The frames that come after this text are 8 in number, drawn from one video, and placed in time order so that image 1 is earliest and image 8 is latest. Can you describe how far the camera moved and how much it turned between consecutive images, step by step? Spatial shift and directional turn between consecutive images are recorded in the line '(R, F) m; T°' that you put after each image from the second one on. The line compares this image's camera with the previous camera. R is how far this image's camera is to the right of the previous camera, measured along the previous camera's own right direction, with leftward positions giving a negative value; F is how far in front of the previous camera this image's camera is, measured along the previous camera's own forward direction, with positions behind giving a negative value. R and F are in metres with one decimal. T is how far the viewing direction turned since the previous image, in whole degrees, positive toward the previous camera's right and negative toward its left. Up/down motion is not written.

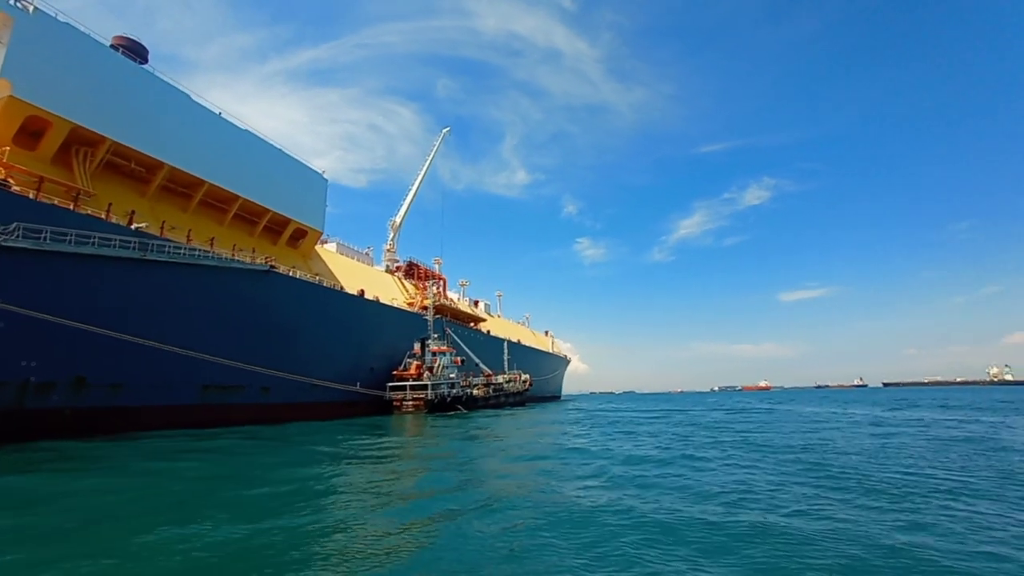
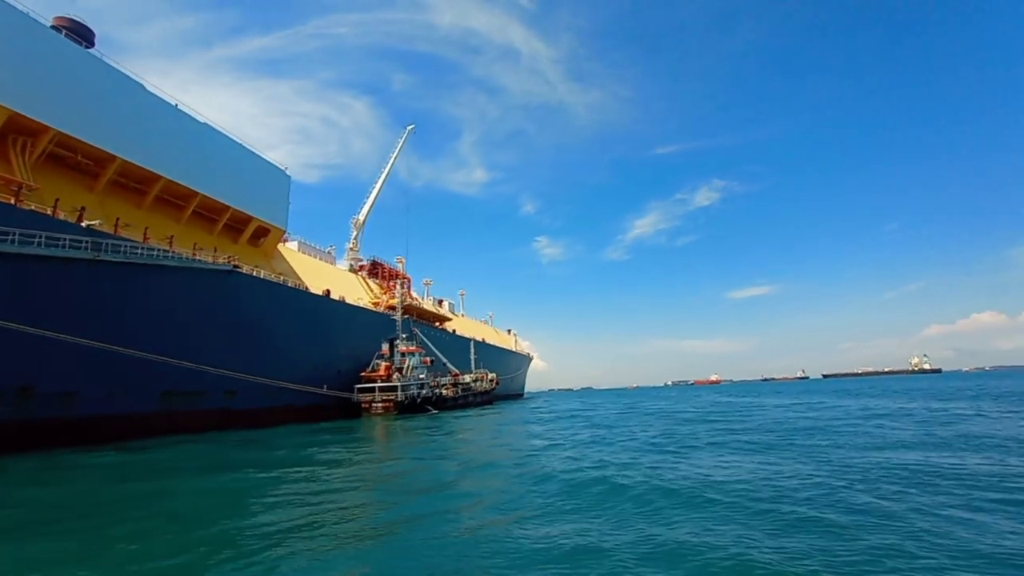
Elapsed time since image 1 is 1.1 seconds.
(-2.1, -0.8) m; +5°
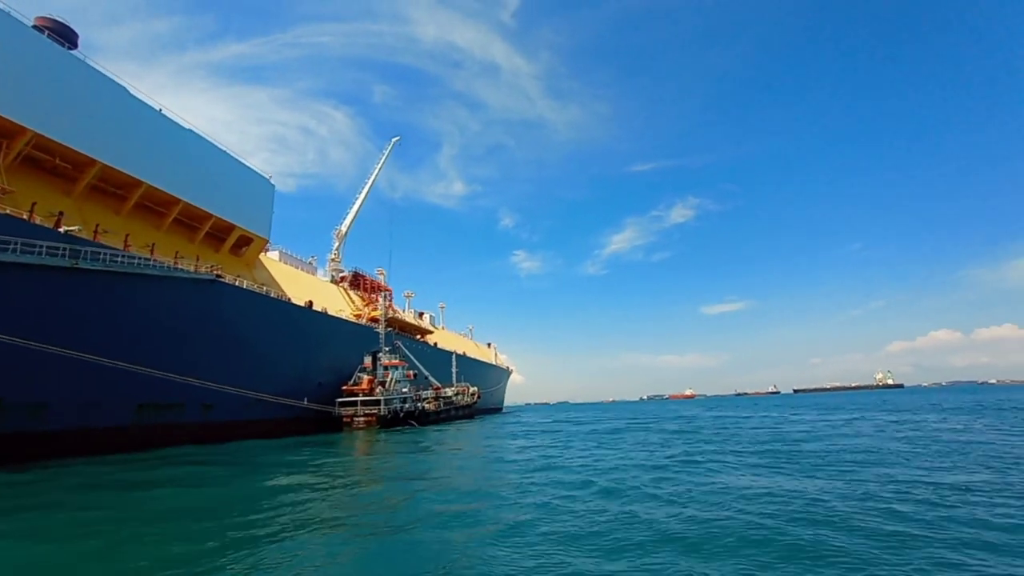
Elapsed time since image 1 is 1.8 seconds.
(-1.6, -0.5) m; +3°
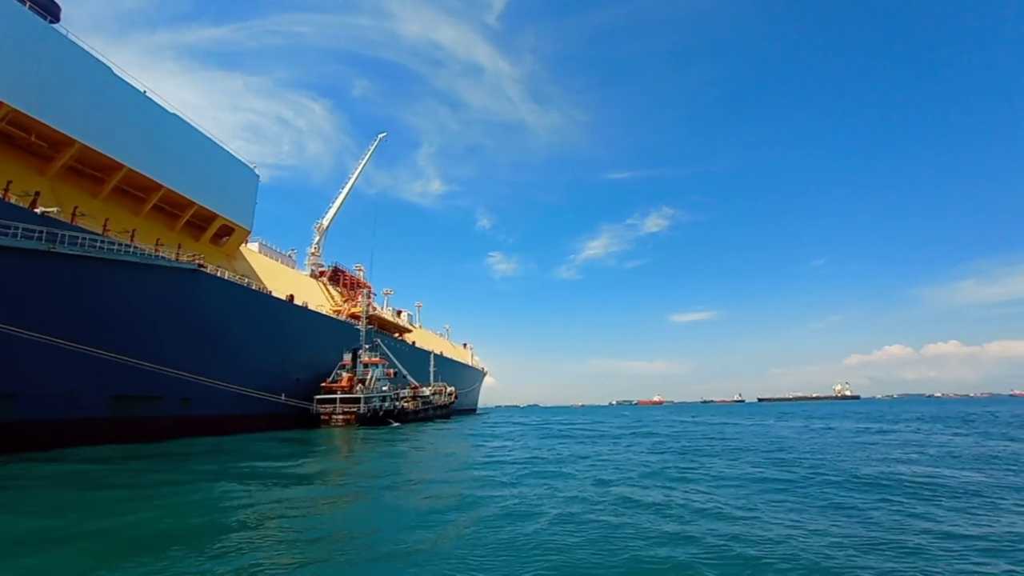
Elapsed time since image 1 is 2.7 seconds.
(-2.1, -0.7) m; +3°
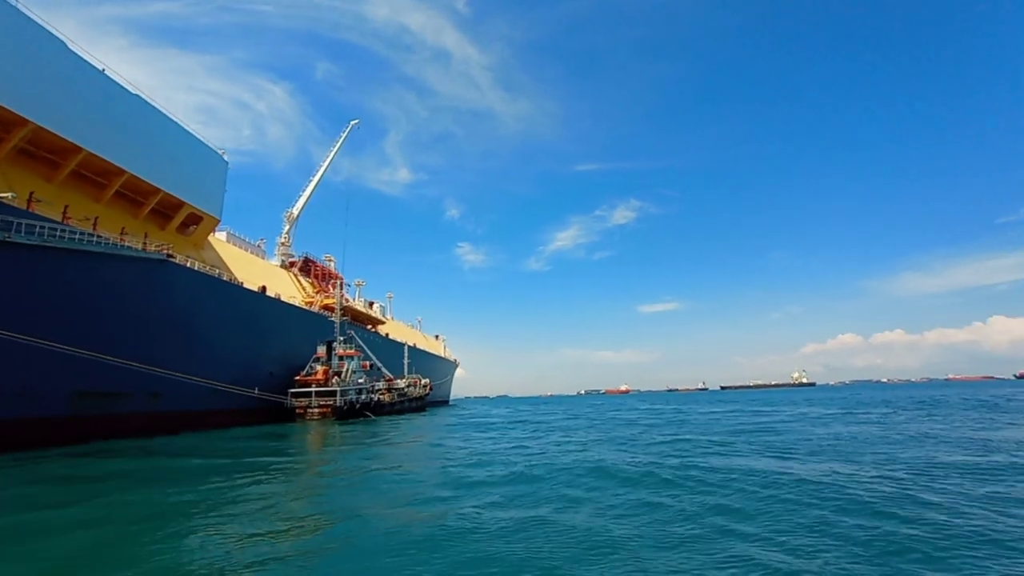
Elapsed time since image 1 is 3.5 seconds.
(-1.5, -0.4) m; +4°
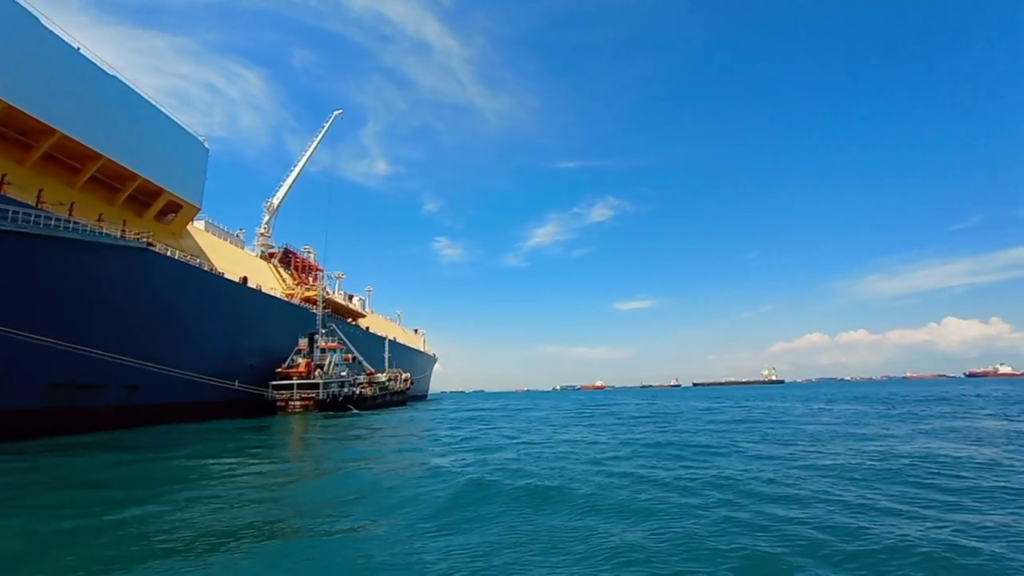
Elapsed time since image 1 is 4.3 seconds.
(-1.4, -0.6) m; +3°
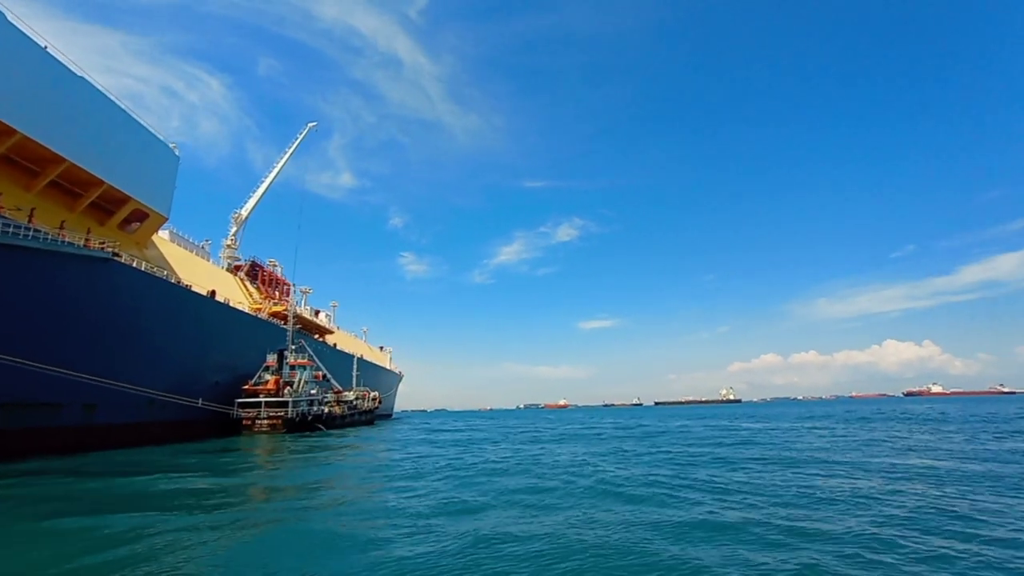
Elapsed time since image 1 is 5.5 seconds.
(-2.0, -0.5) m; +4°
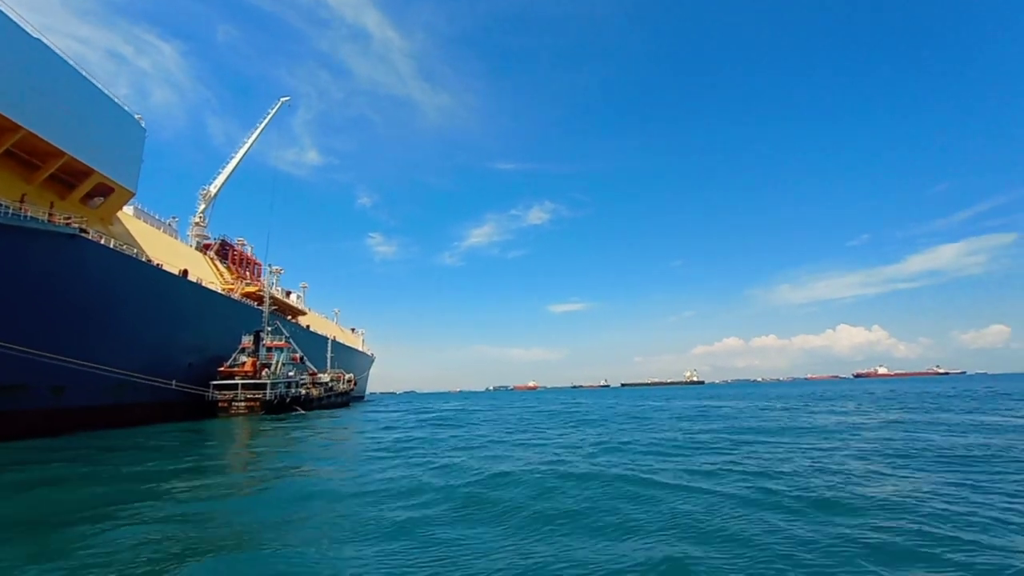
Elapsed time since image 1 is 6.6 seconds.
(-1.7, -0.7) m; +4°
